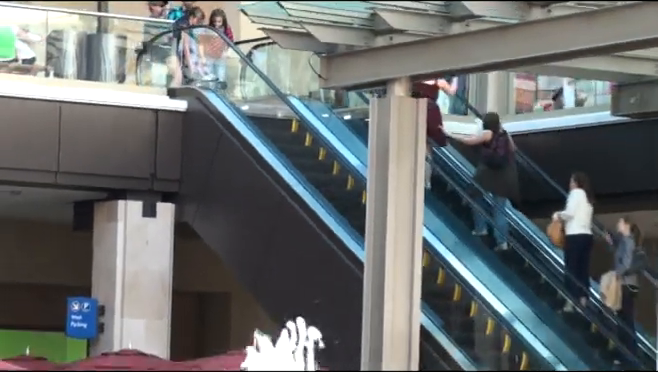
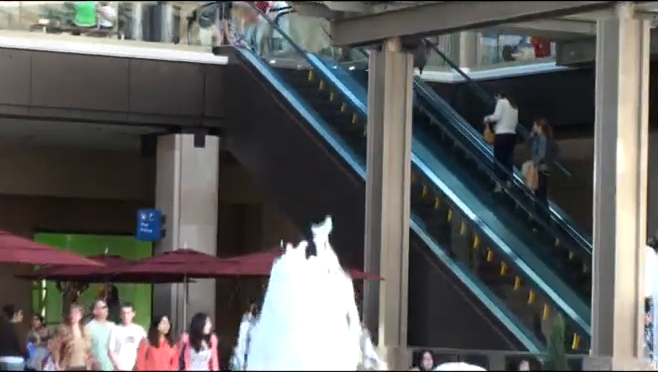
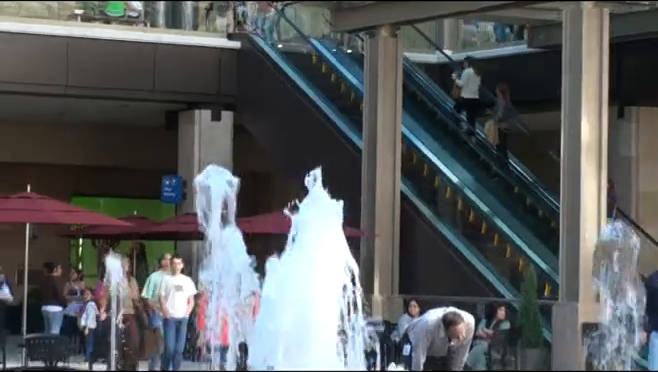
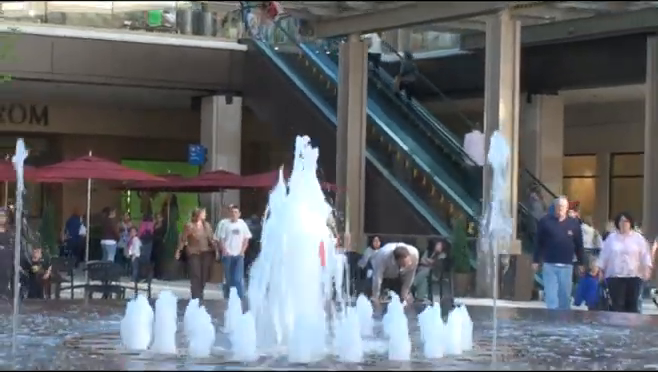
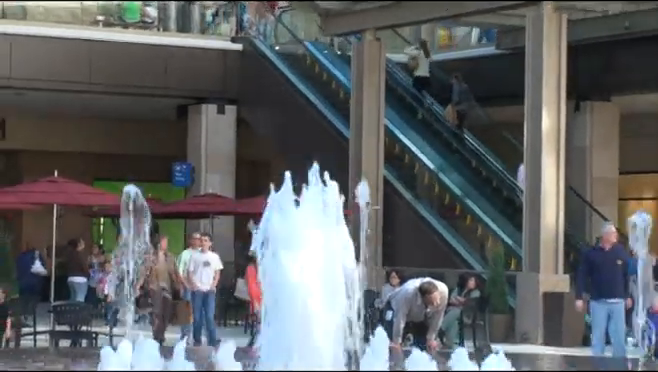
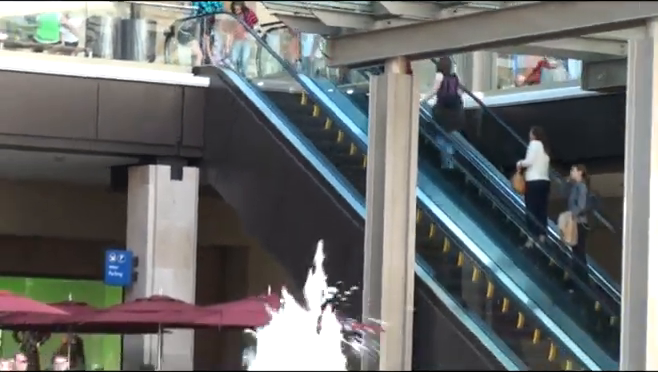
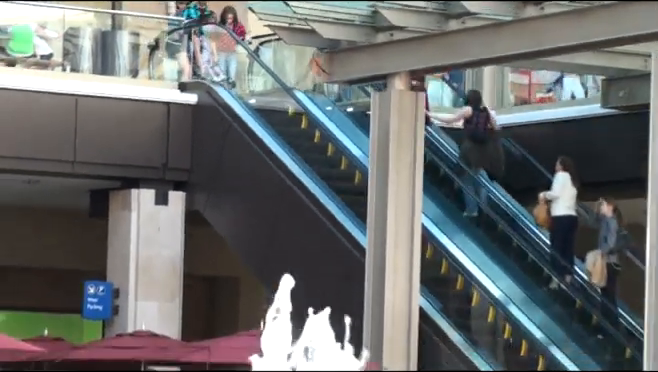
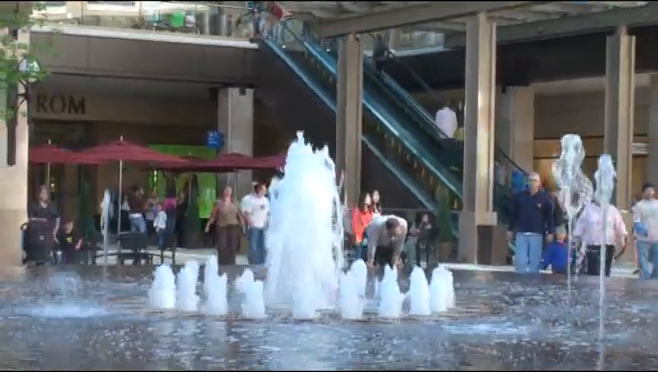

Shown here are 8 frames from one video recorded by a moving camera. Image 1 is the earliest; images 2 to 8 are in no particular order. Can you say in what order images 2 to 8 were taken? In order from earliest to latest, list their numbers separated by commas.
7, 6, 2, 3, 5, 4, 8
